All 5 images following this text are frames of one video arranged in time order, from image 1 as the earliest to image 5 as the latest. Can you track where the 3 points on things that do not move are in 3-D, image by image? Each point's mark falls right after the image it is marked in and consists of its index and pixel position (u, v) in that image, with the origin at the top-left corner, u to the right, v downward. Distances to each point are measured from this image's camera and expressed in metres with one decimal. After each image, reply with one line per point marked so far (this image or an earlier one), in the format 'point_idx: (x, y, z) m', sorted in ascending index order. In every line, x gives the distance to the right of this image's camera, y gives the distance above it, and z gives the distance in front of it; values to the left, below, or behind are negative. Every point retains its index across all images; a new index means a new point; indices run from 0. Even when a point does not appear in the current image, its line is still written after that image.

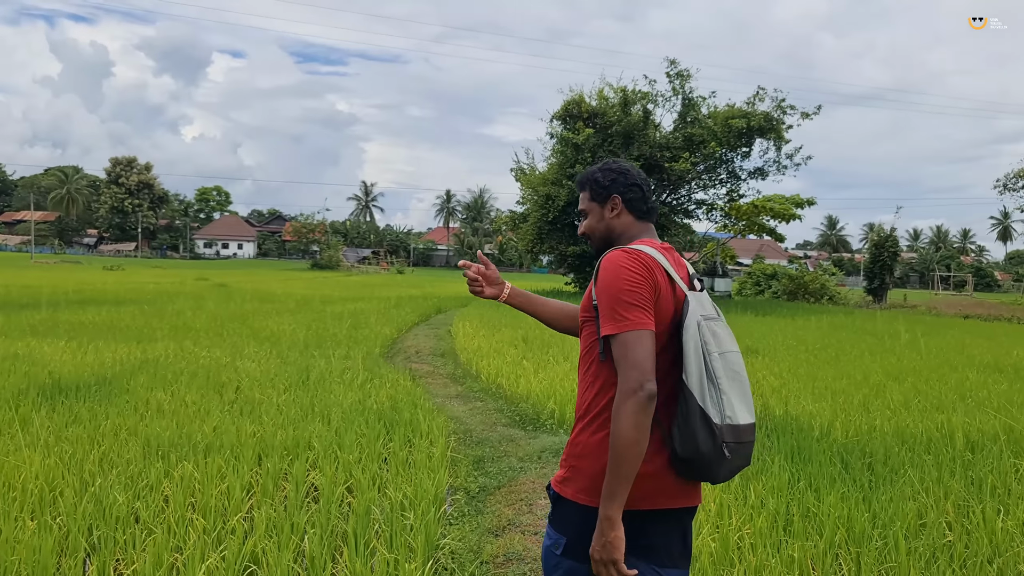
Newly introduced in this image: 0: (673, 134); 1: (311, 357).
0: (+3.1, +3.0, +17.3) m
1: (-1.6, -0.6, +7.2) m
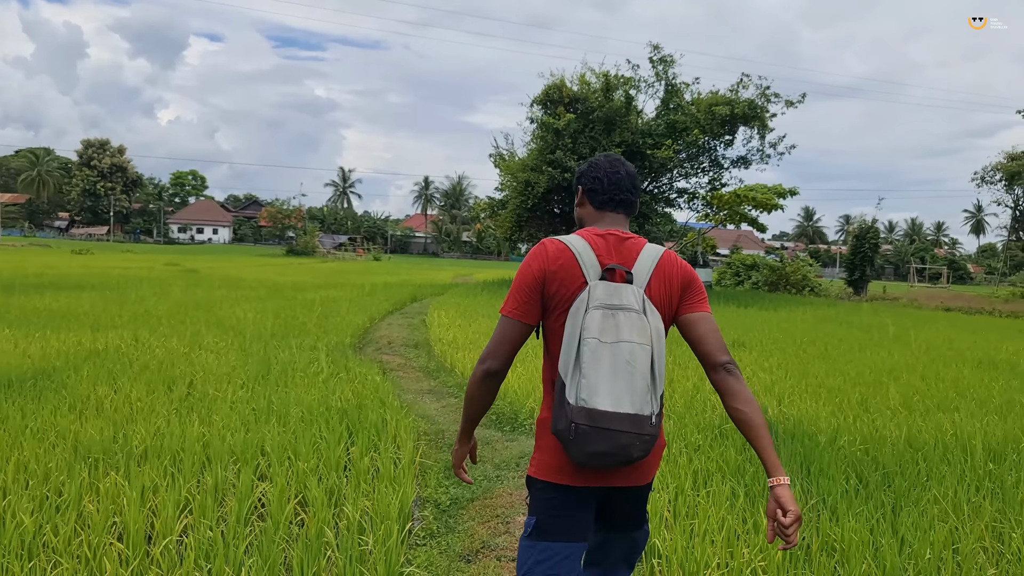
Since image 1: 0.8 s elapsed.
0: (+2.7, +3.2, +16.9) m
1: (-1.8, -0.5, +6.8) m
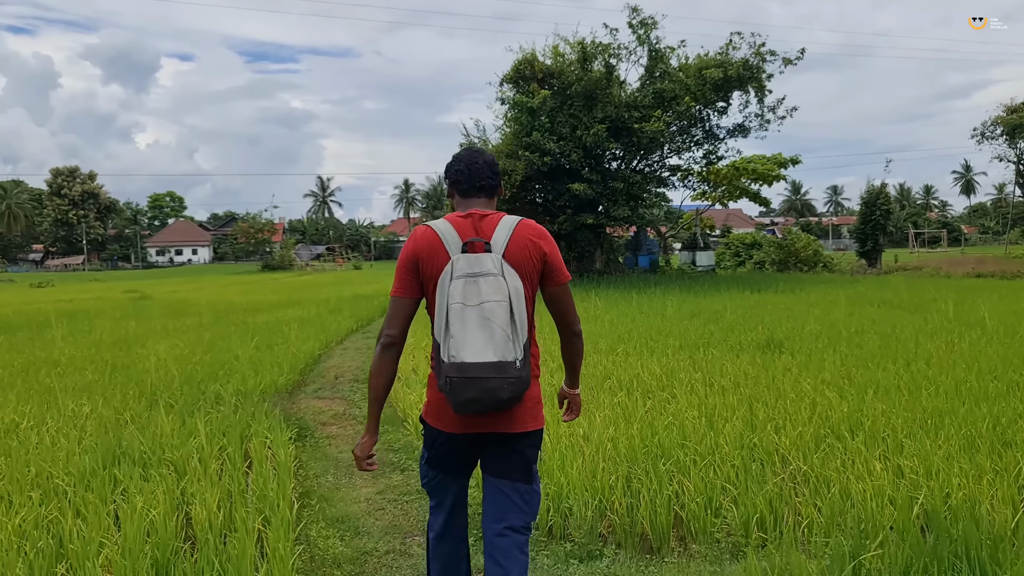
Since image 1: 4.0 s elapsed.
0: (+2.2, +3.3, +15.2) m
1: (-1.9, -0.7, +5.0) m
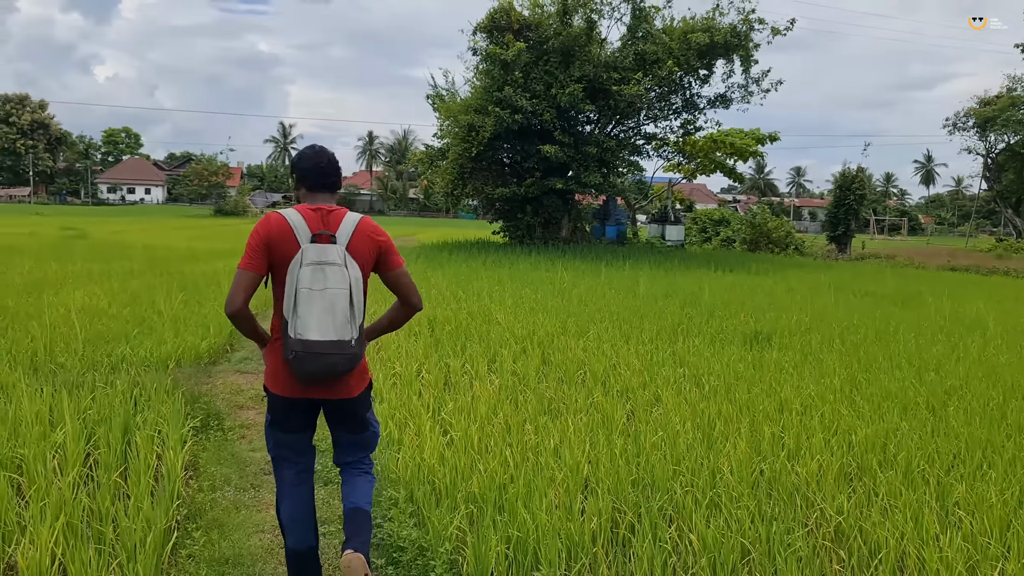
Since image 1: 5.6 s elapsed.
0: (+1.7, +3.8, +14.3) m
1: (-2.2, -0.4, +4.2) m
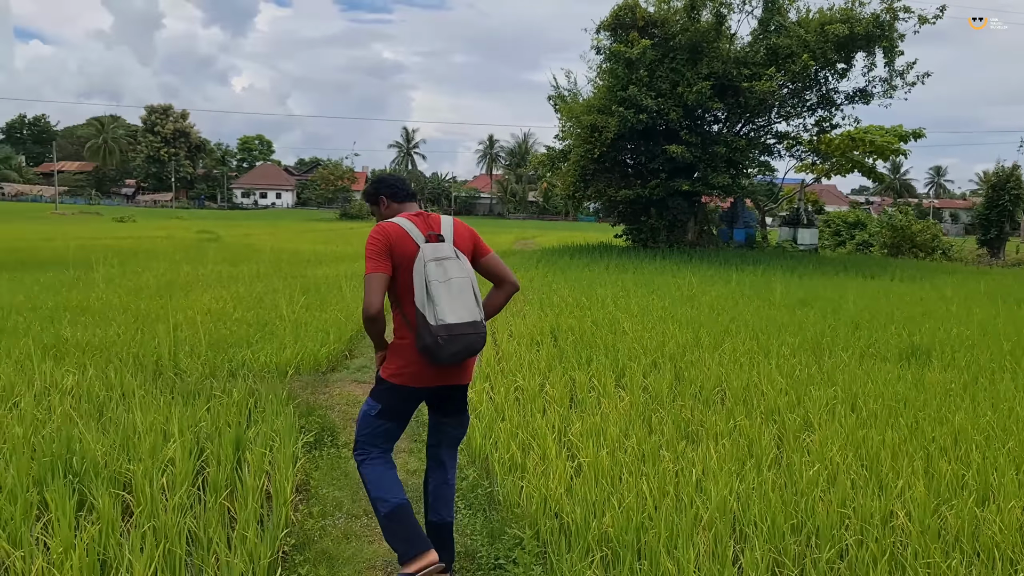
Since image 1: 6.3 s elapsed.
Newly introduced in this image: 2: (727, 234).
0: (+3.6, +3.7, +13.7) m
1: (-1.6, -0.4, +4.1) m
2: (+3.9, +1.0, +16.5) m
